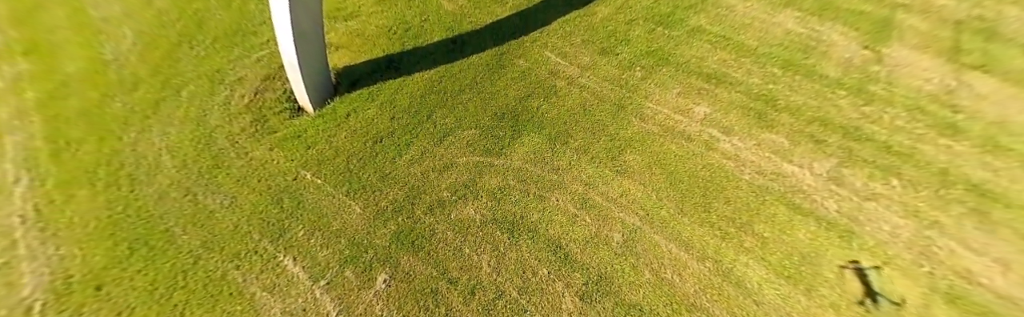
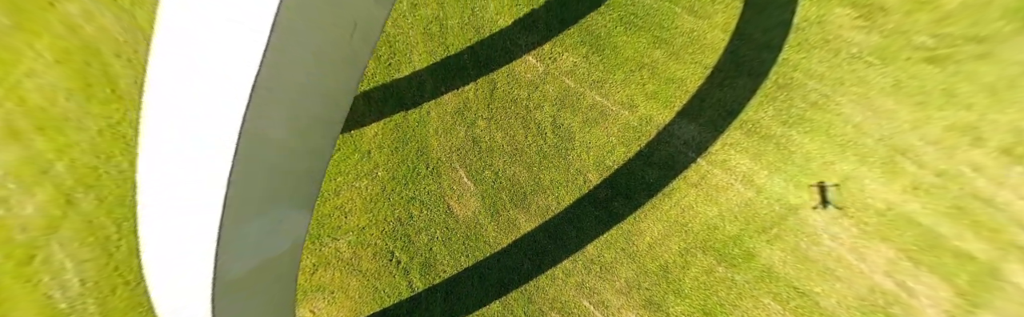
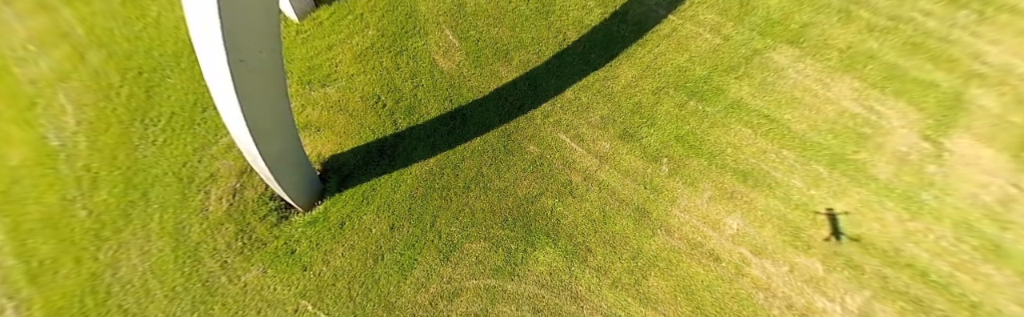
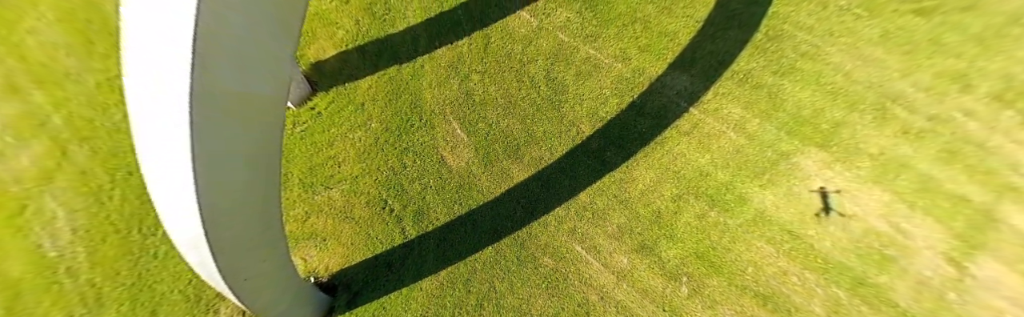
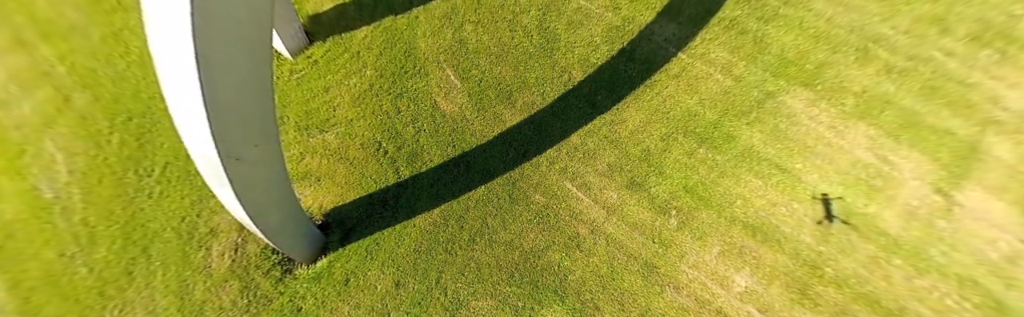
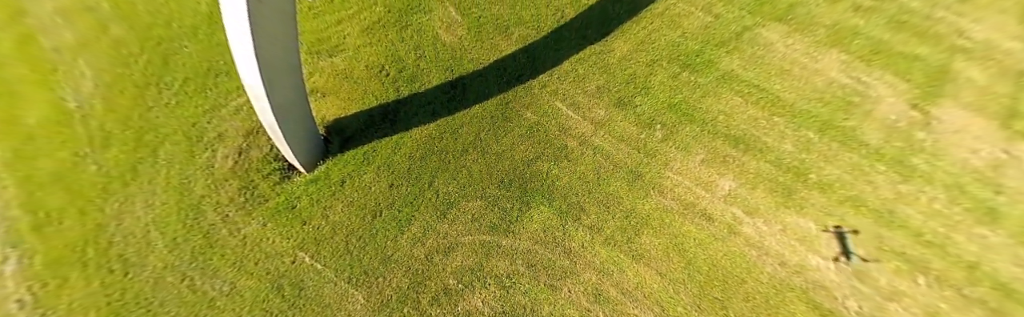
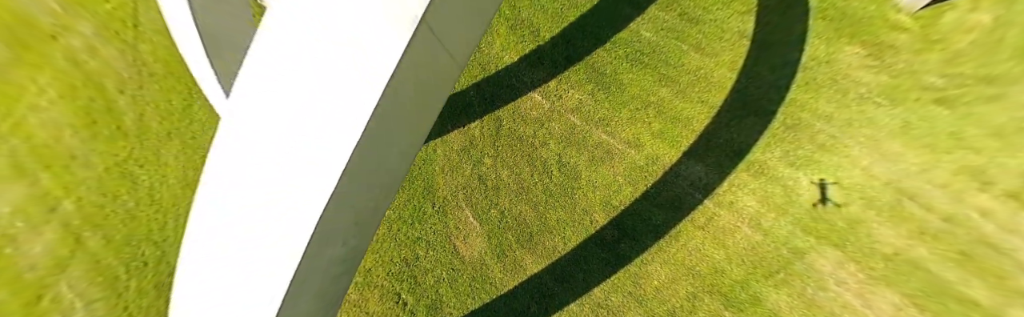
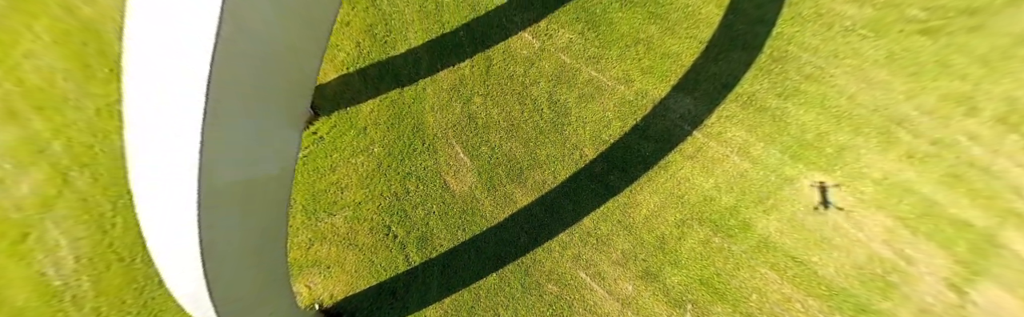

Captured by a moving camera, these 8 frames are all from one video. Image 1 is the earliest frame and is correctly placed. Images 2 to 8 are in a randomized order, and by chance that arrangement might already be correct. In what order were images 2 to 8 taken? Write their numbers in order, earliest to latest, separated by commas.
6, 3, 5, 4, 8, 2, 7
